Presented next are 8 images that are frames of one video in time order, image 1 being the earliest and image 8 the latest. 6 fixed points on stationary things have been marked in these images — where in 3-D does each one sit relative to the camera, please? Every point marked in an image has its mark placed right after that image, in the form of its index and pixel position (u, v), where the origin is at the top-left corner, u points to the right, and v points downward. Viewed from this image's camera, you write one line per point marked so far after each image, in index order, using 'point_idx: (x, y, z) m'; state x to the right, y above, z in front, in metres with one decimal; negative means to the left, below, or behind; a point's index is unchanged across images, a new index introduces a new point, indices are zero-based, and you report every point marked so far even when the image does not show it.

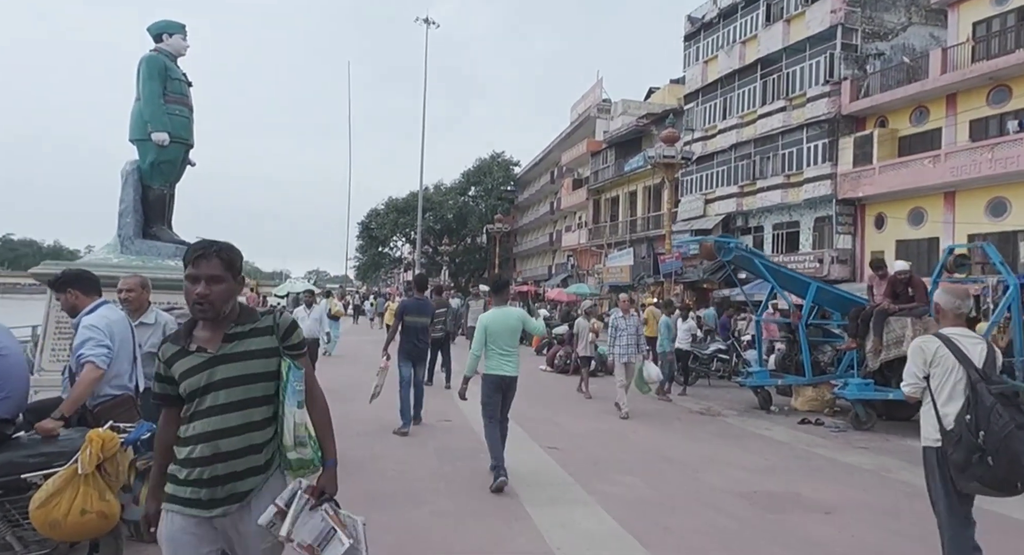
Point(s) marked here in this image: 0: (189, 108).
0: (-3.0, +1.4, +6.5) m
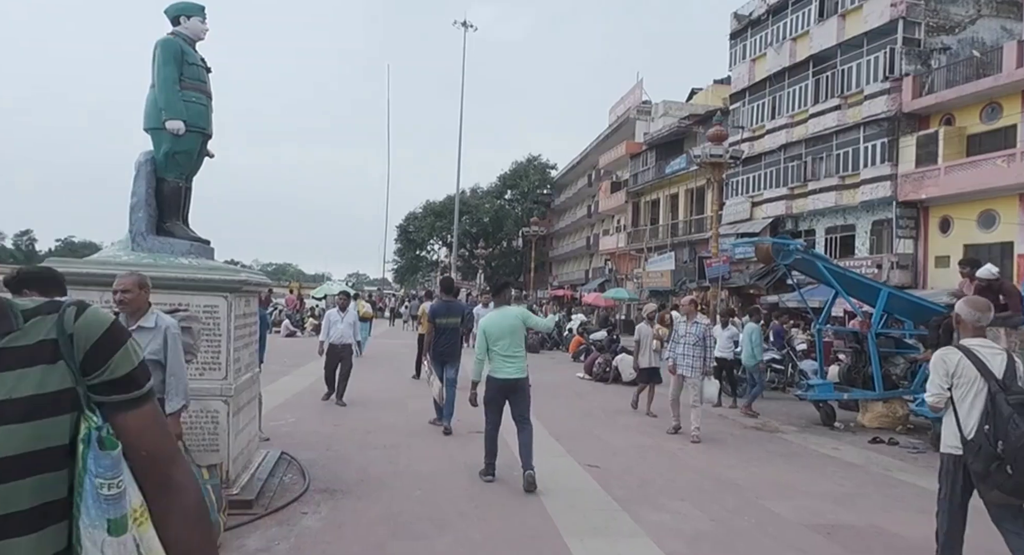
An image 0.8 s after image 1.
0: (-2.6, +1.5, +5.8) m
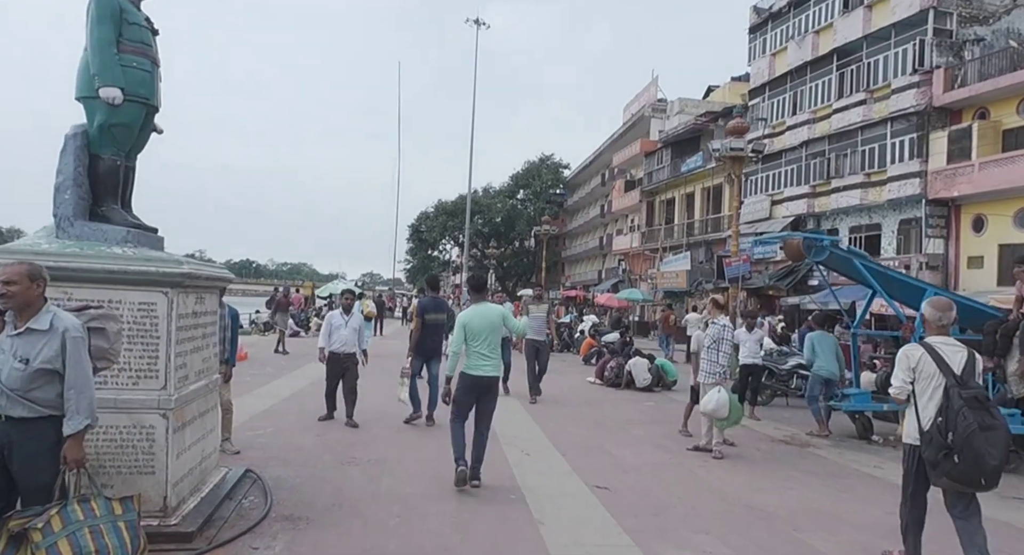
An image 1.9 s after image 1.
0: (-2.6, +1.6, +5.0) m
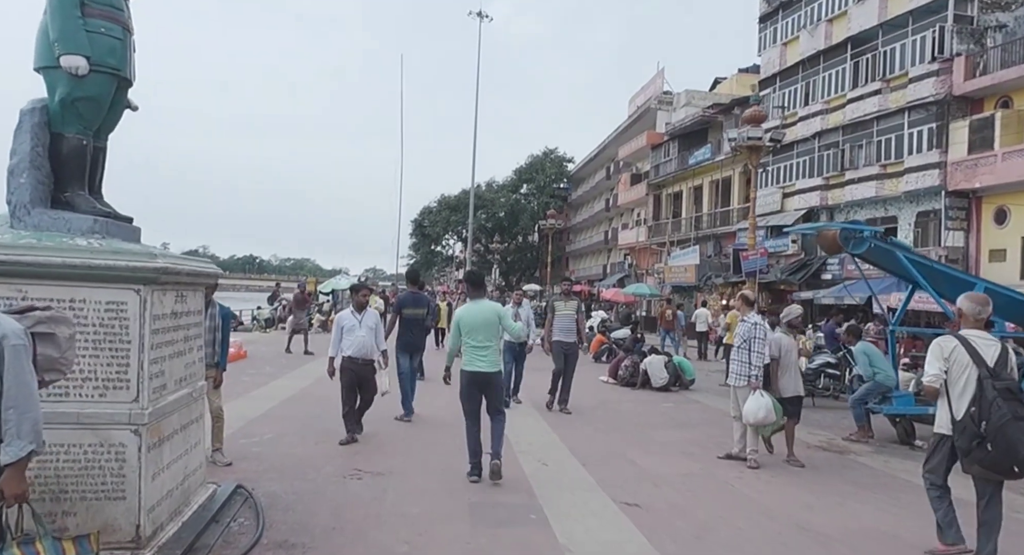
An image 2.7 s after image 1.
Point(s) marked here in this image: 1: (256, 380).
0: (-2.5, +1.6, +4.4) m
1: (-4.7, -1.9, +12.4) m
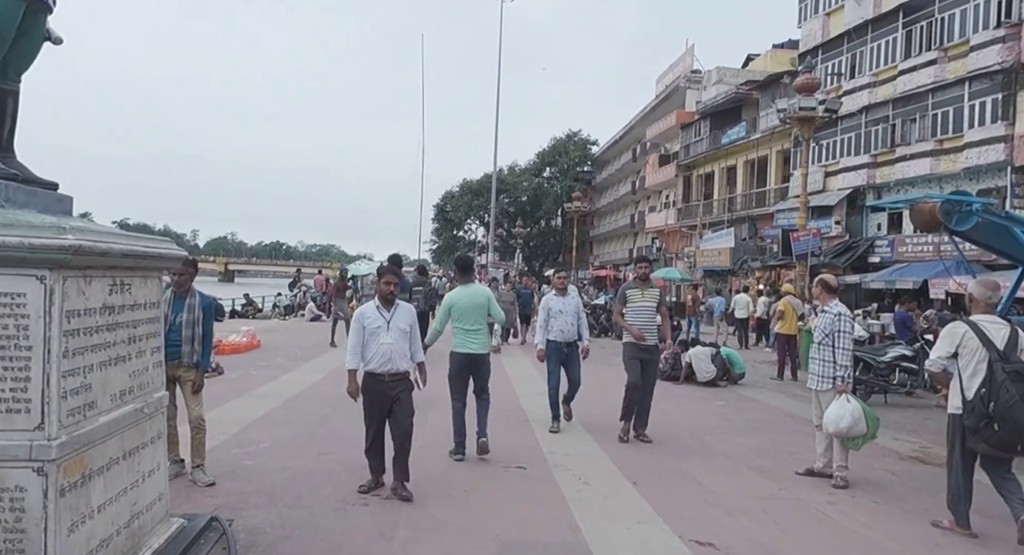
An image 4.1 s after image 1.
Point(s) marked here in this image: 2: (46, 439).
0: (-2.2, +1.7, +3.2) m
1: (-4.2, -1.6, +11.4) m
2: (-1.9, -0.7, +2.8) m
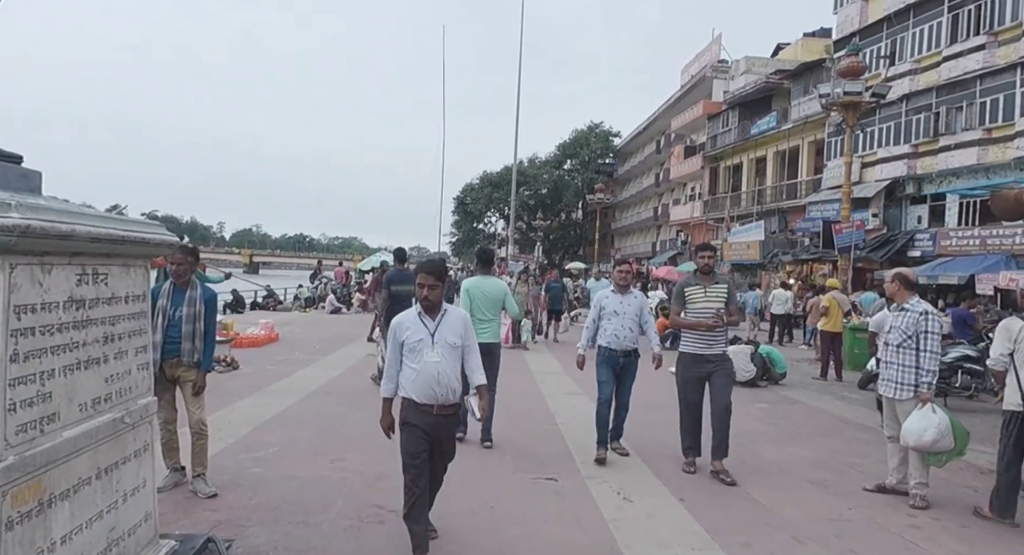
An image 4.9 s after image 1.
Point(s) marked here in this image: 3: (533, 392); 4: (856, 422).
0: (-2.0, +1.8, +2.6) m
1: (-3.7, -1.5, +10.9) m
2: (-1.8, -0.6, +2.3) m
3: (+0.3, -1.6, +9.8) m
4: (+4.2, -1.8, +8.2) m
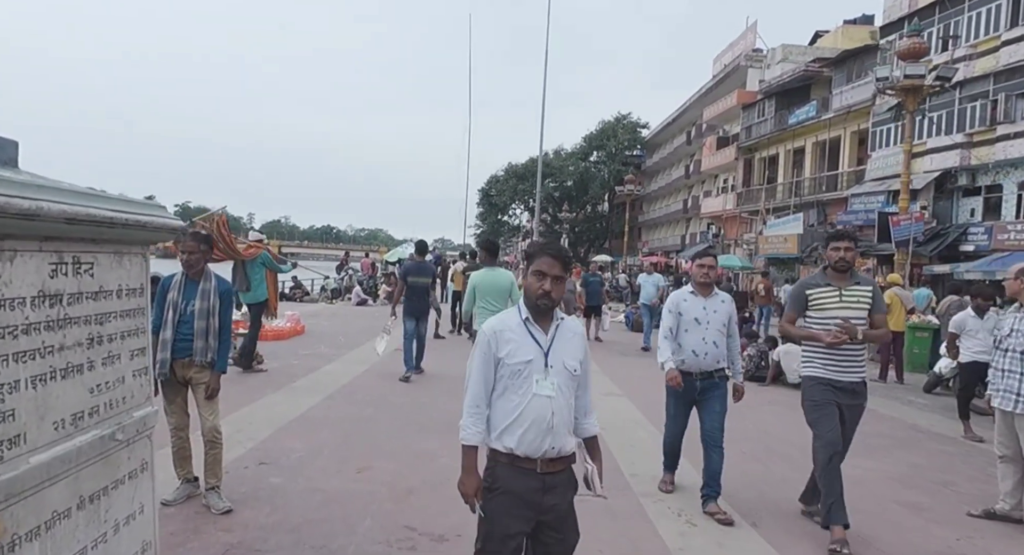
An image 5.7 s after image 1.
0: (-1.8, +1.8, +2.1) m
1: (-3.2, -1.3, +10.5) m
2: (-1.5, -0.6, +1.7) m
3: (+0.8, -1.5, +9.2) m
4: (+4.6, -1.7, +7.5) m
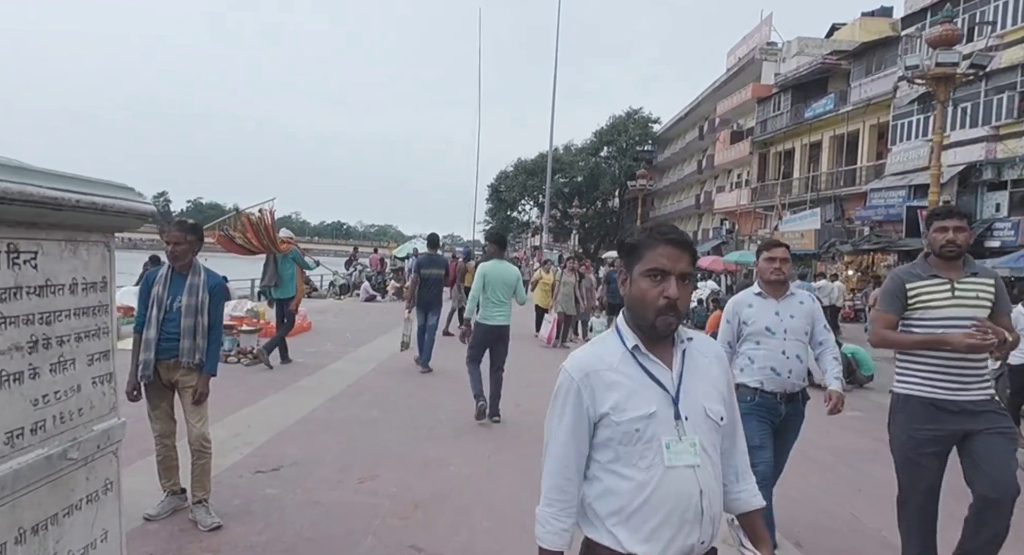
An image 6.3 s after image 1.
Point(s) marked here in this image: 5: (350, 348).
0: (-1.7, +1.8, +1.7) m
1: (-3.0, -1.2, +10.1) m
2: (-1.4, -0.6, +1.3) m
3: (+1.0, -1.5, +8.7) m
4: (+4.8, -1.7, +7.0) m
5: (-2.9, -1.2, +12.2) m
